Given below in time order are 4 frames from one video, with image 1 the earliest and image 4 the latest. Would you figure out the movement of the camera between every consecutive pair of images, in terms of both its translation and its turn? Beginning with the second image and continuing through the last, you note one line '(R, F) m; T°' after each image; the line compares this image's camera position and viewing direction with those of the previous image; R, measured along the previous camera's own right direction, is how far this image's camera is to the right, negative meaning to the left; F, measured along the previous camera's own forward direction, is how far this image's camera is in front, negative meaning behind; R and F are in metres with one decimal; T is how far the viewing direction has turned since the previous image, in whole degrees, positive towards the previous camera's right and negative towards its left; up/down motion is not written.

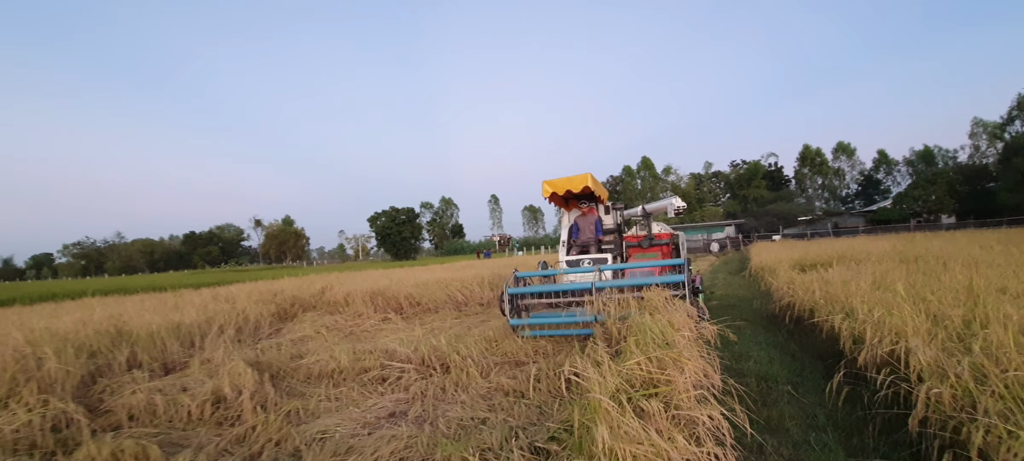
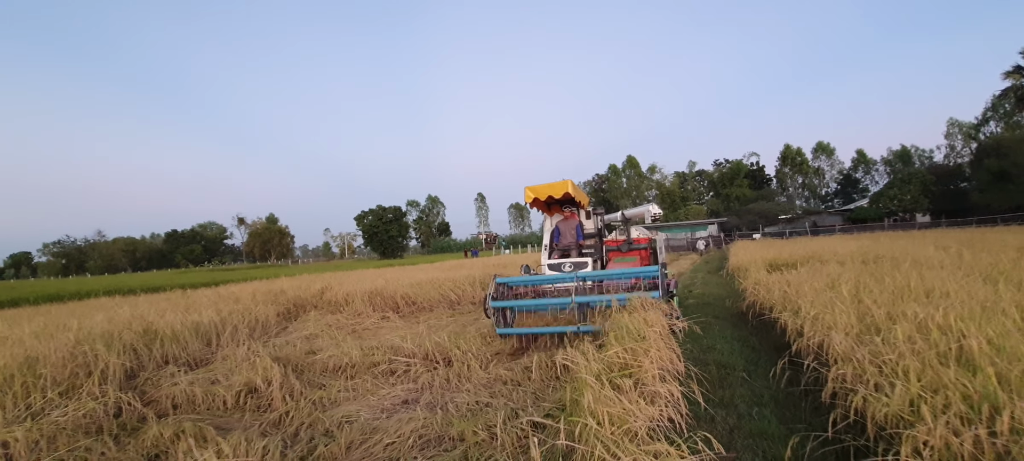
(-0.1, -0.5) m; +2°
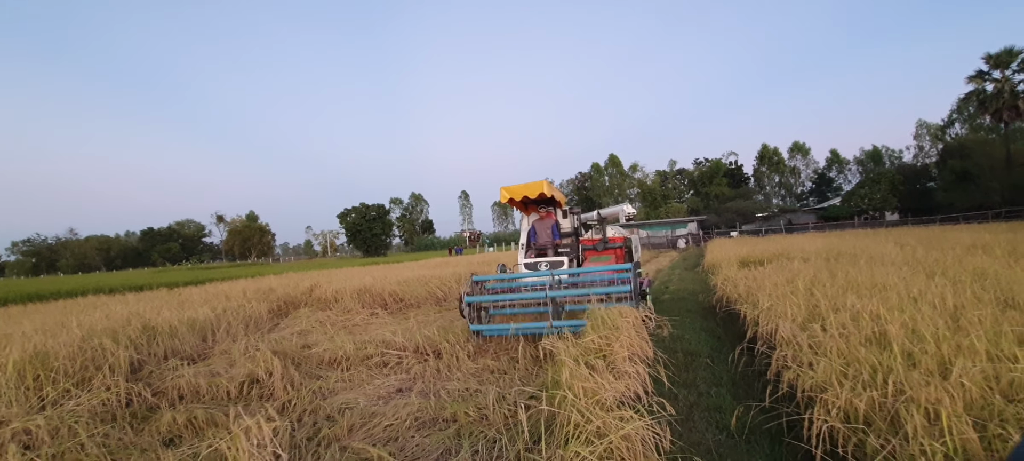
(0.0, -0.3) m; +2°
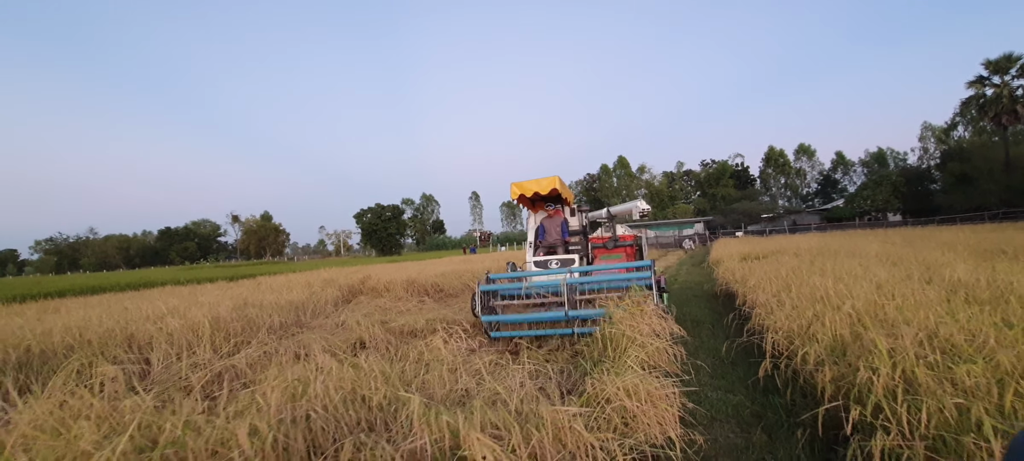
(-0.5, -1.3) m; -1°
